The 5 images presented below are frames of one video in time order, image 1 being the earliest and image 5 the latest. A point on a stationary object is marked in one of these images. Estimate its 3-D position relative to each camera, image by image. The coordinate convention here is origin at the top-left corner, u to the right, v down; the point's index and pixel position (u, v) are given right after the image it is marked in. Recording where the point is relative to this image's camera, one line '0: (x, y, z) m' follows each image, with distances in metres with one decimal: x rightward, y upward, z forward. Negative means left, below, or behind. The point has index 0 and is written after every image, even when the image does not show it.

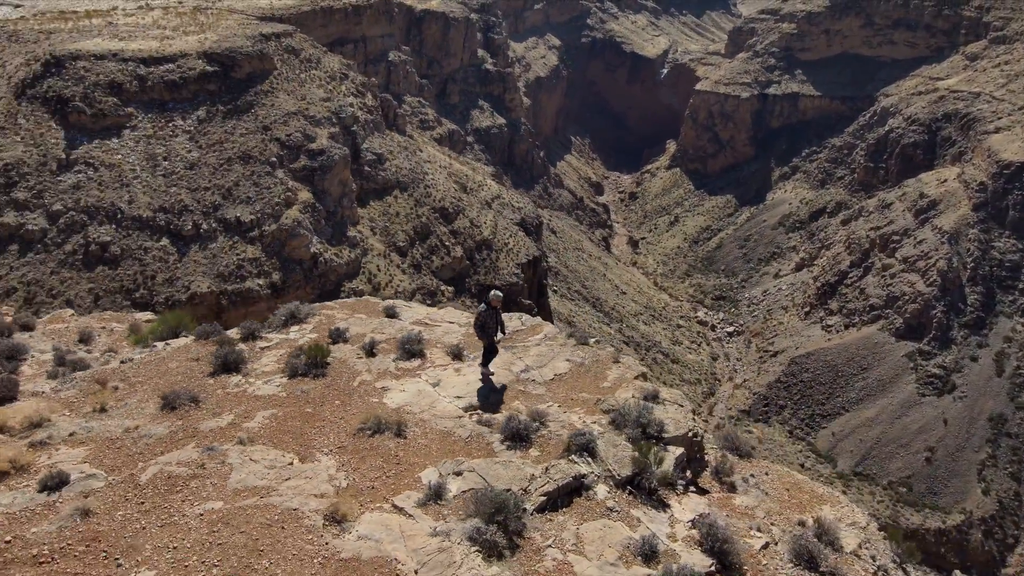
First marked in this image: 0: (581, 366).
0: (+1.1, -1.4, +11.0) m
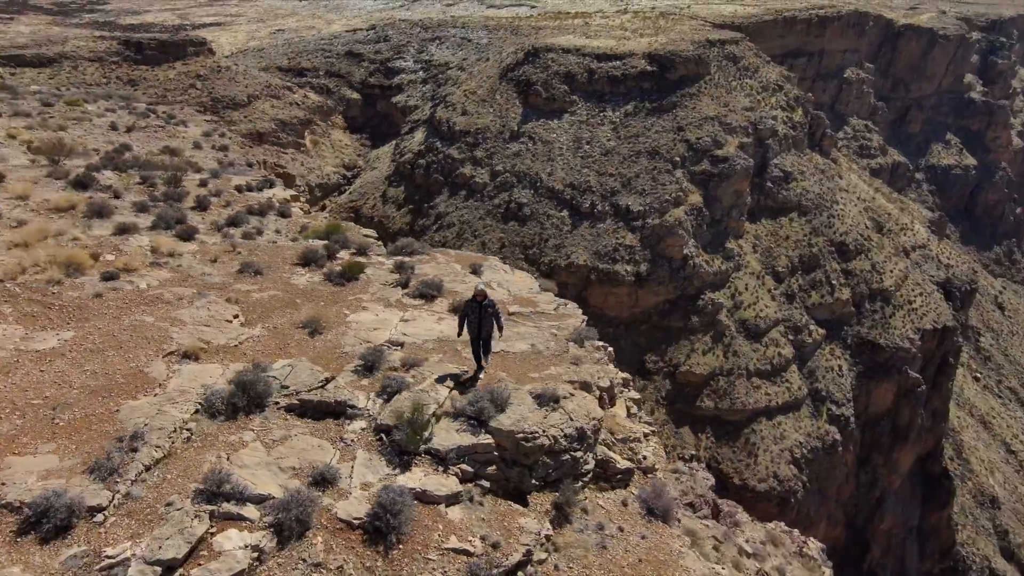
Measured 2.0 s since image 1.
0: (+0.3, -1.1, +10.9) m
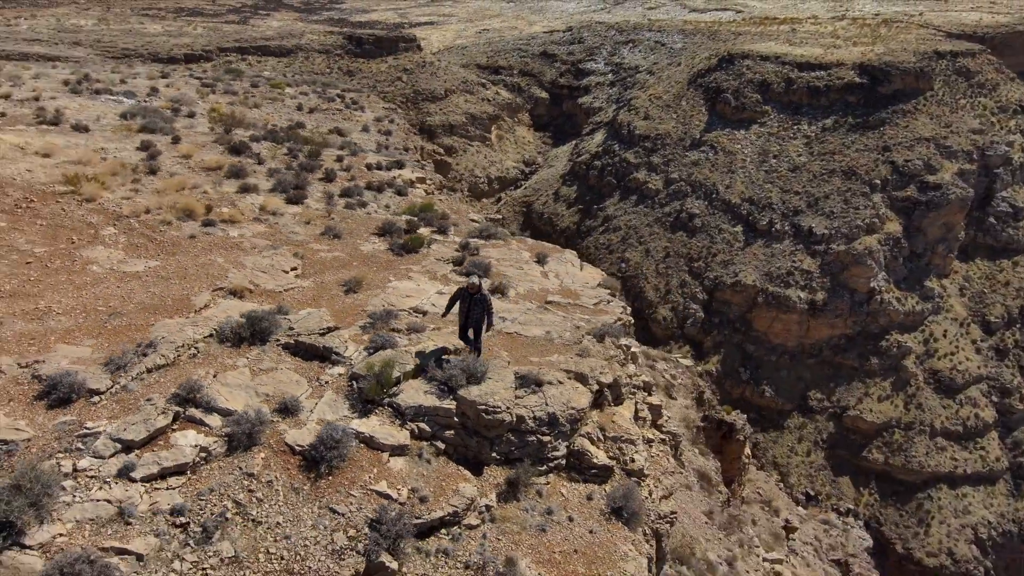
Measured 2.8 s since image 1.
0: (+0.5, -0.9, +11.1) m
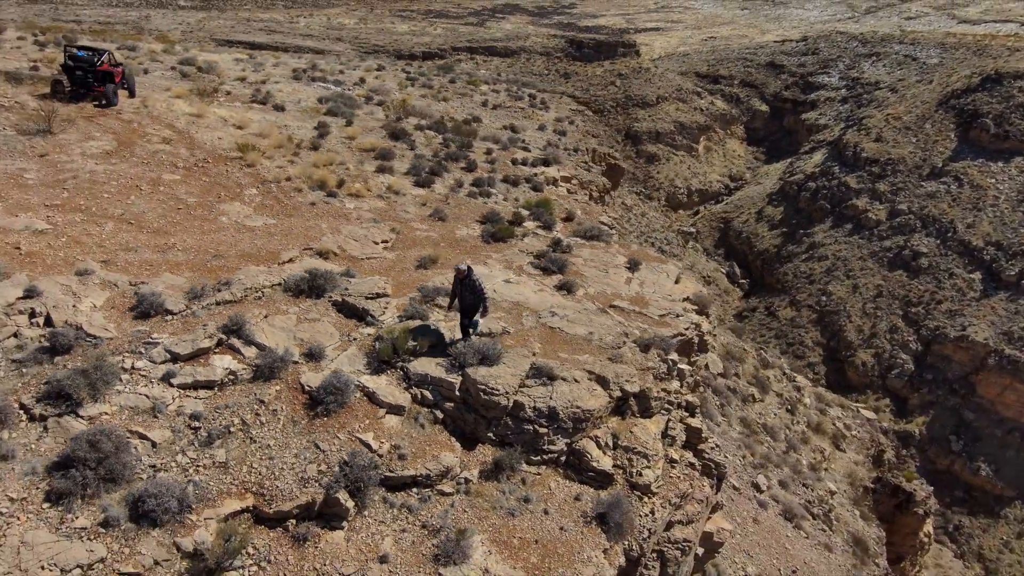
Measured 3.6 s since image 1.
0: (+1.2, -0.9, +11.2) m
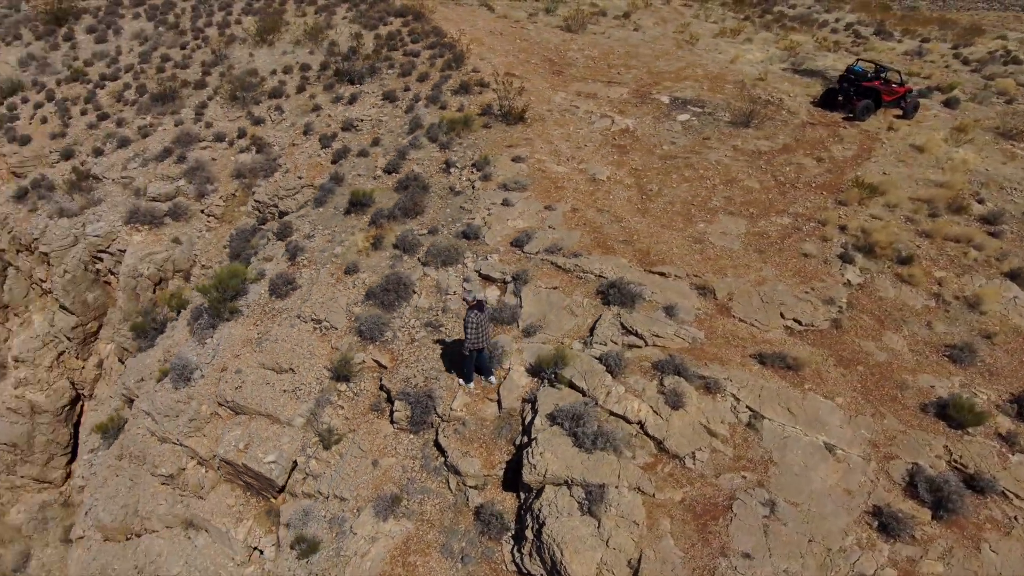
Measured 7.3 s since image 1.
0: (+2.4, -2.9, +7.3) m
